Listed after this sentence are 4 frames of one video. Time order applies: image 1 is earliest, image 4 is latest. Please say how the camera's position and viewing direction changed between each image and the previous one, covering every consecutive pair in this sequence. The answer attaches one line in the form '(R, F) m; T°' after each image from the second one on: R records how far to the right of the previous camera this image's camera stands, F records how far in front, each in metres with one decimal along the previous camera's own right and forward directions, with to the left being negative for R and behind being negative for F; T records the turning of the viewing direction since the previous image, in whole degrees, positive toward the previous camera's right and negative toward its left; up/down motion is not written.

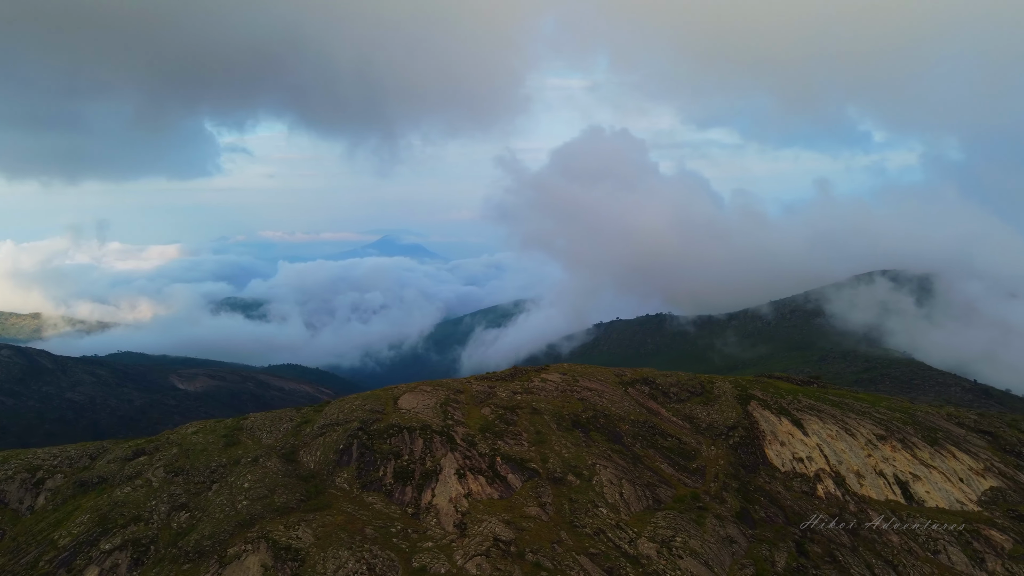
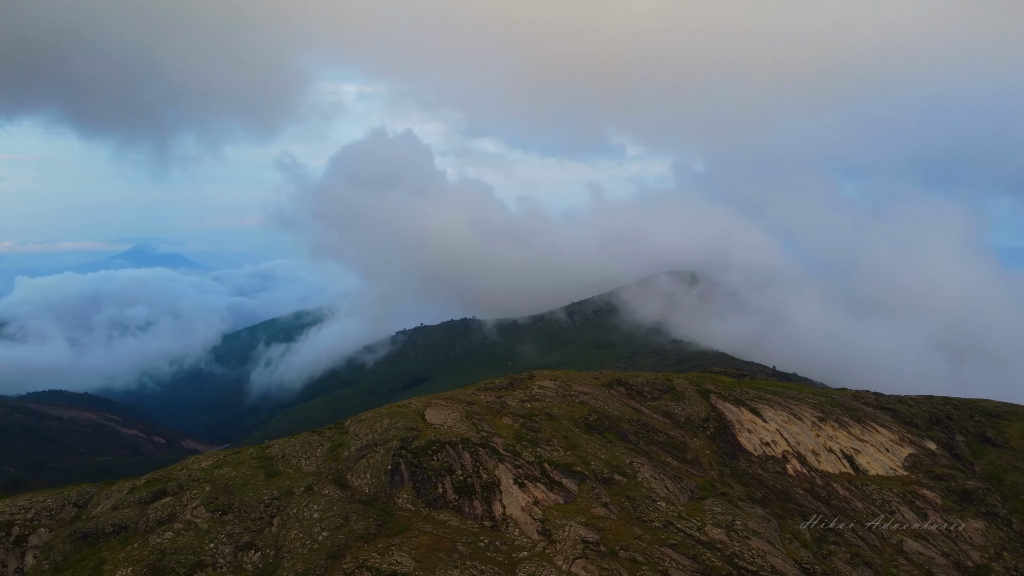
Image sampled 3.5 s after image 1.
(-27.7, +1.6) m; +16°
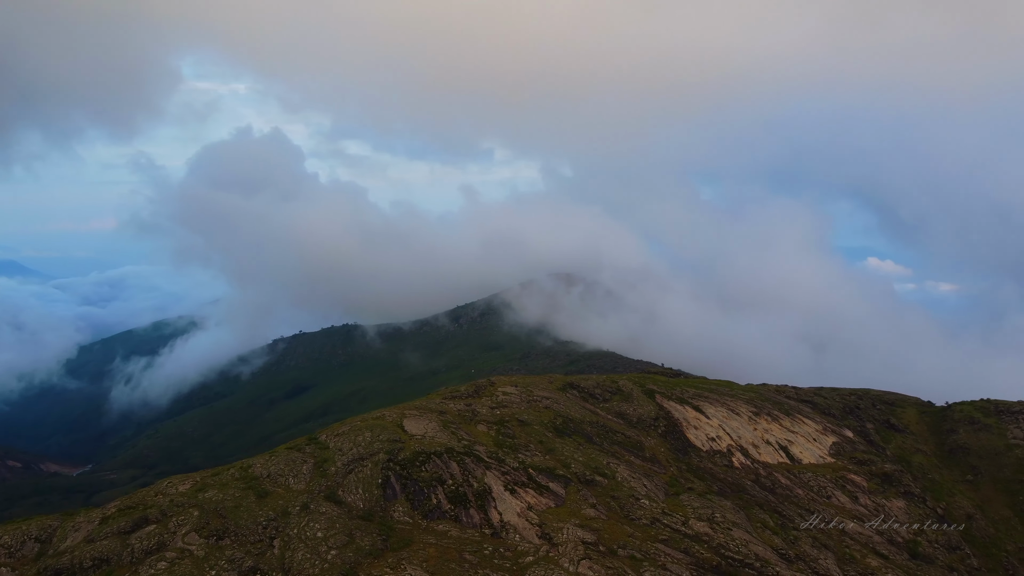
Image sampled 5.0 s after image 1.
(-12.0, -0.2) m; +9°
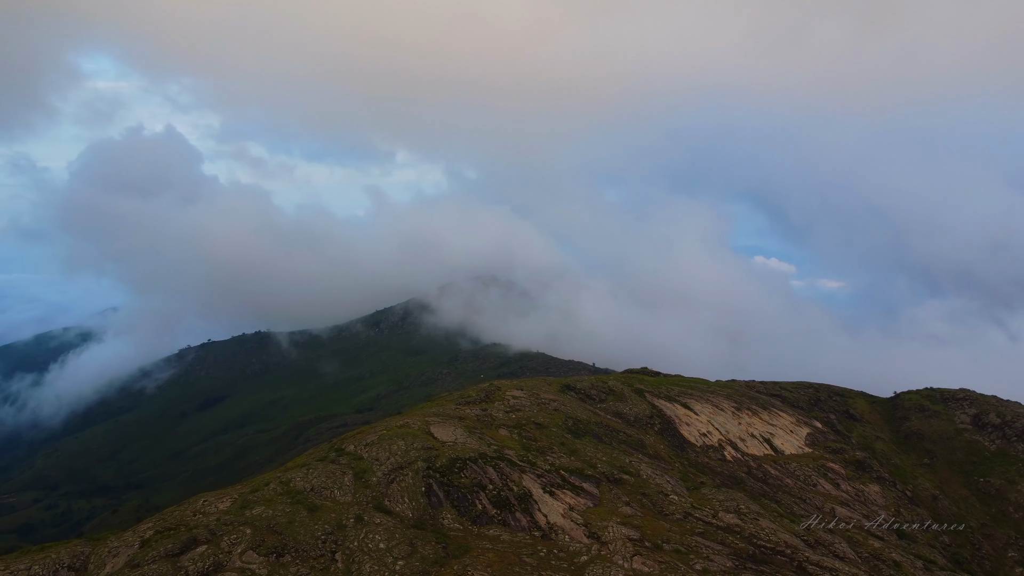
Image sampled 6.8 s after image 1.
(-13.8, -0.2) m; +7°
